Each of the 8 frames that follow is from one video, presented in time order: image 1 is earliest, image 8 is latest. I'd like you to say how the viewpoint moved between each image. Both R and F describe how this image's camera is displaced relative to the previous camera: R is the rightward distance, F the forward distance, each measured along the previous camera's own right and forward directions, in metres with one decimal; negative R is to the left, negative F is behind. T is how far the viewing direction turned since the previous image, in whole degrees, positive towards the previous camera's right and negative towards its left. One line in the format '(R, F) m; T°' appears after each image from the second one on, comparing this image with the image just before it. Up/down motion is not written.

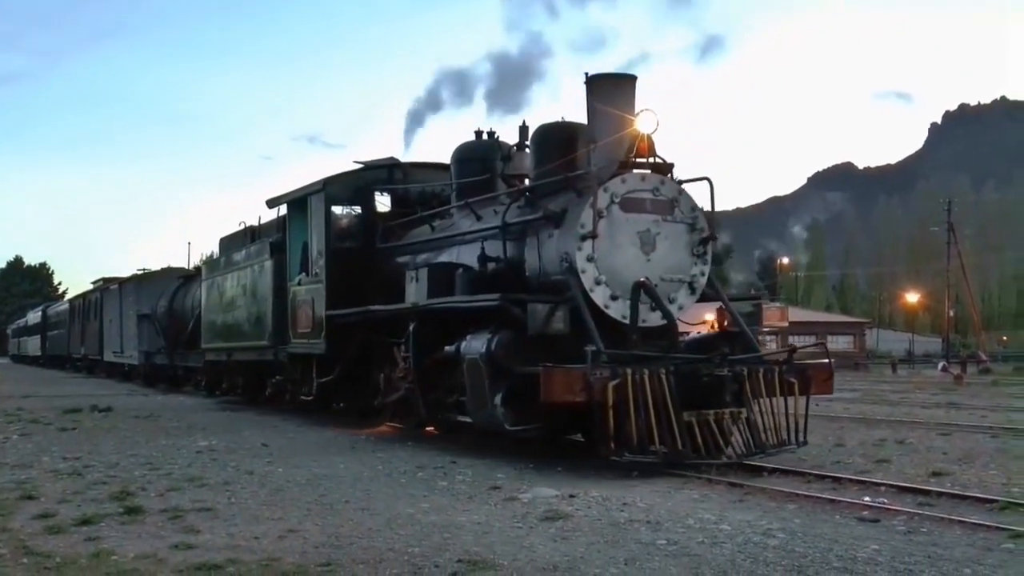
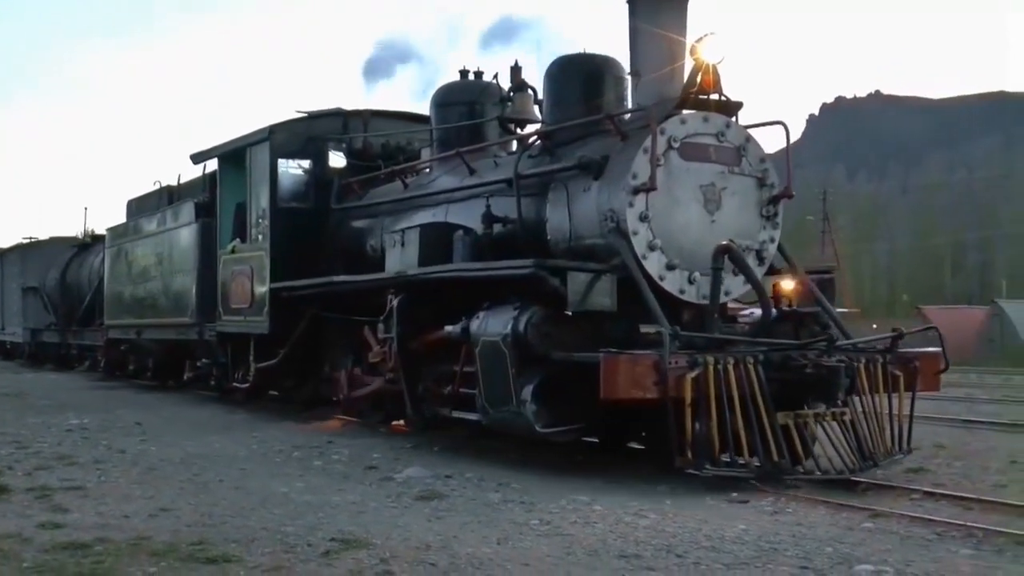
(0.0, 0.0) m; +5°
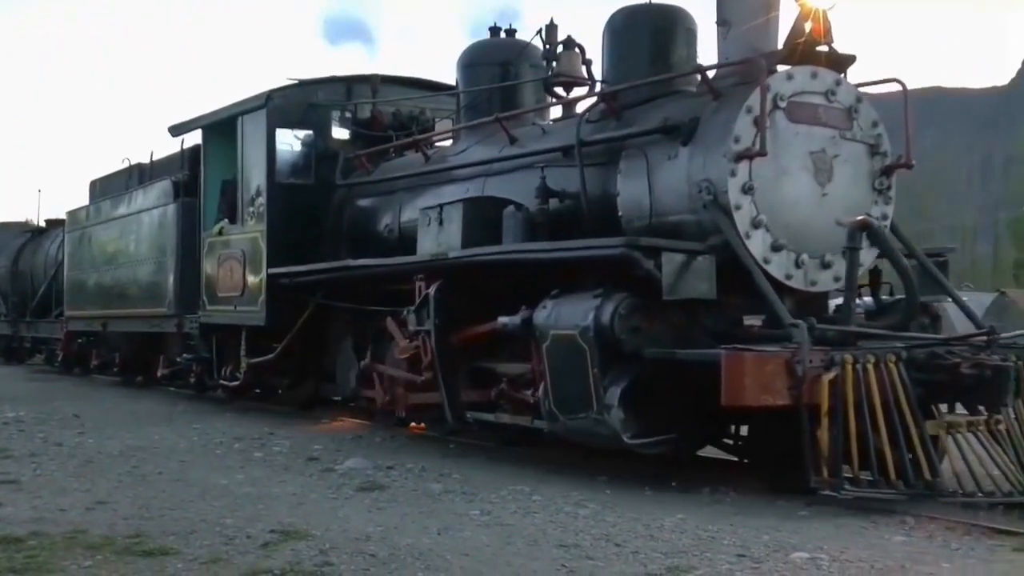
(+0.8, +0.2) m; -6°
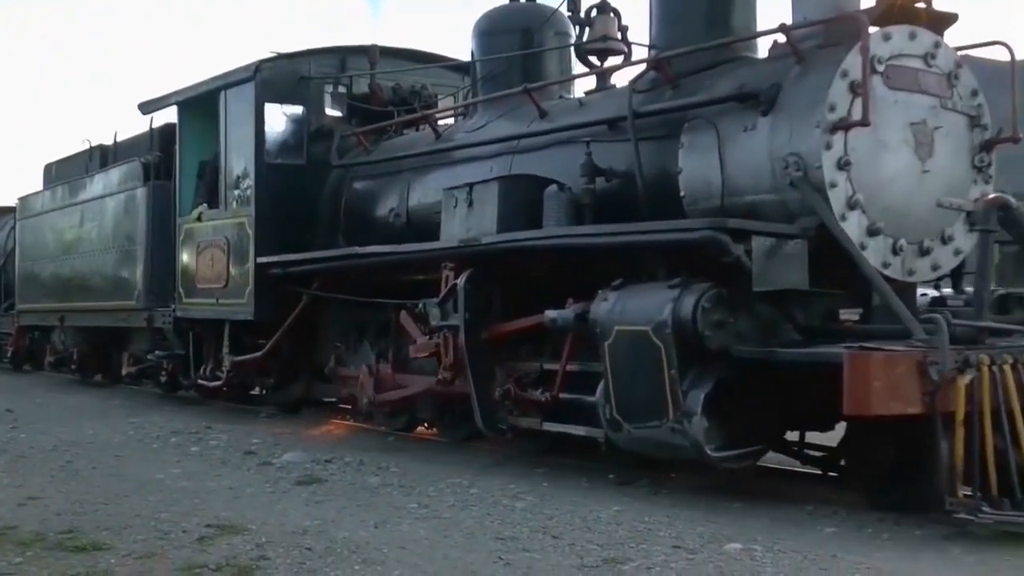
(+0.8, +0.5) m; -8°
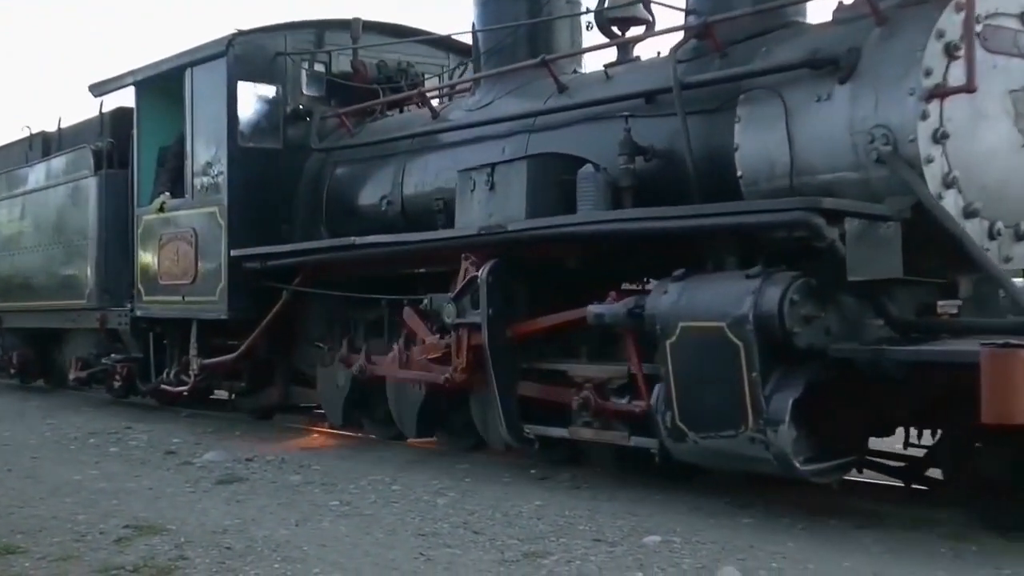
(+0.7, +0.6) m; -7°
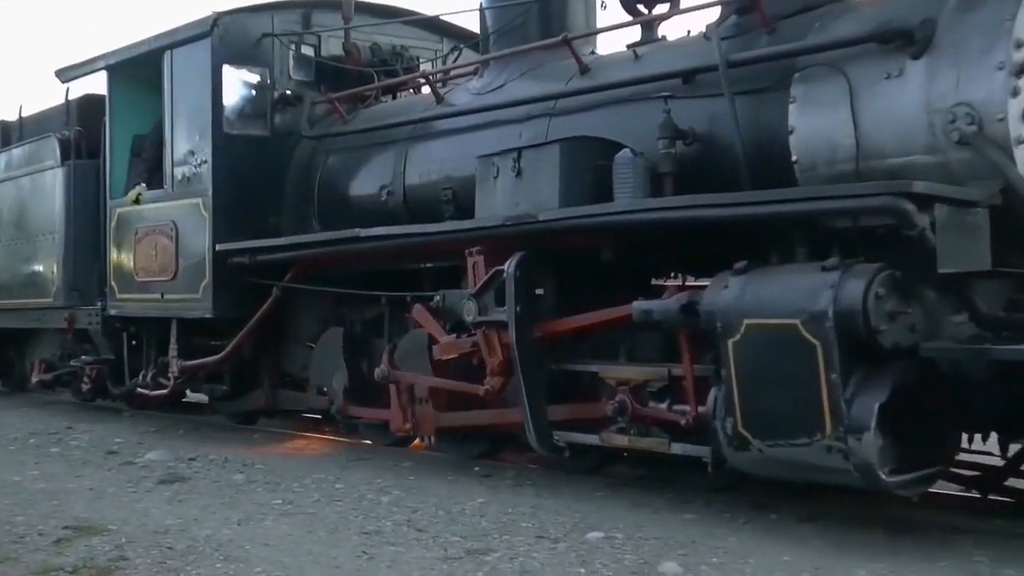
(+0.4, +0.4) m; -5°
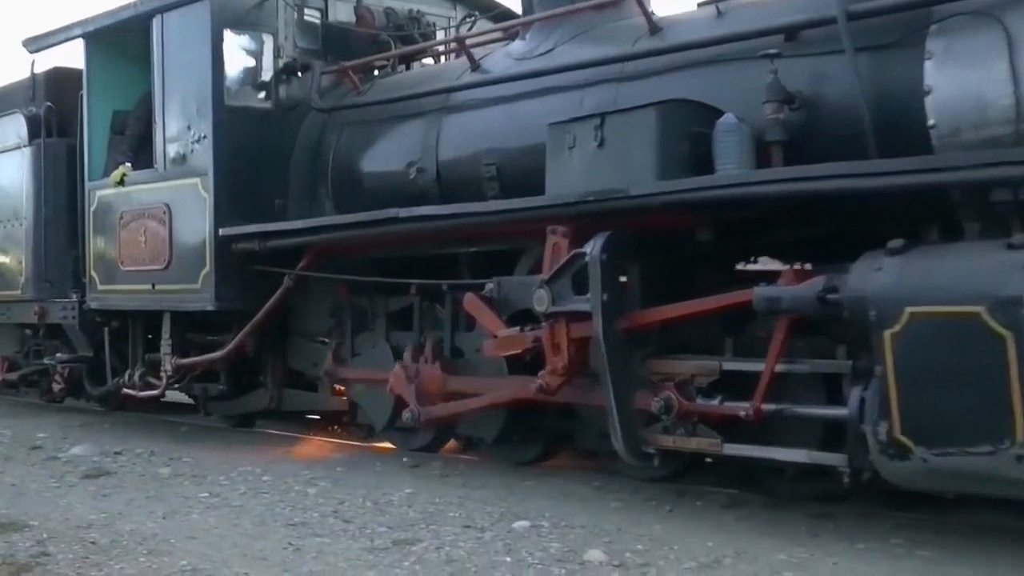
(+0.7, +0.7) m; -10°
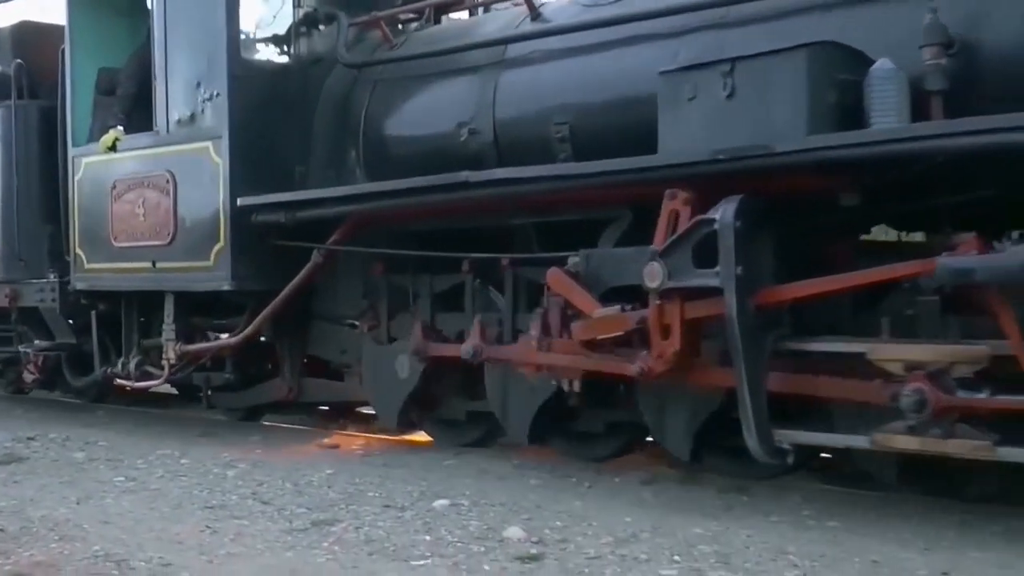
(+0.7, +0.8) m; -11°
